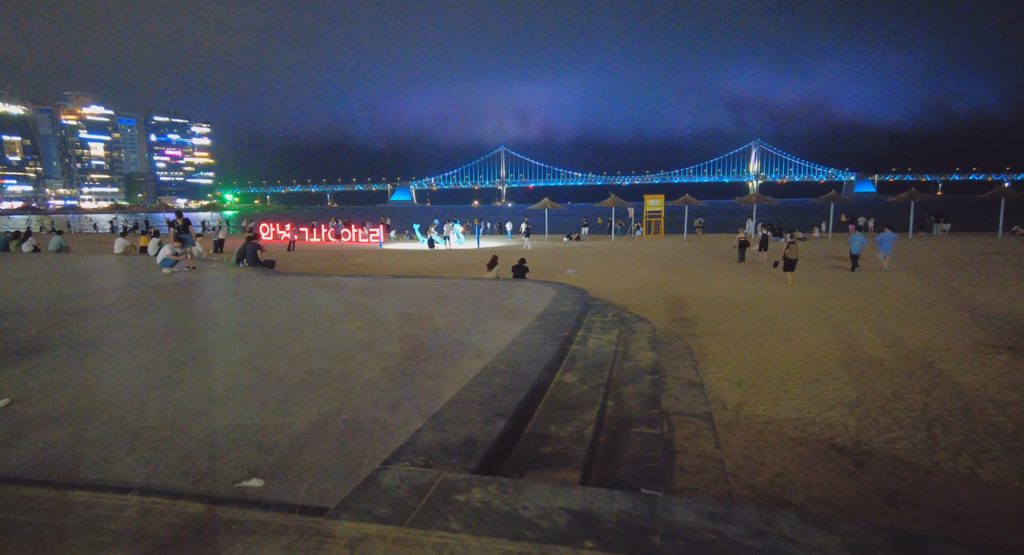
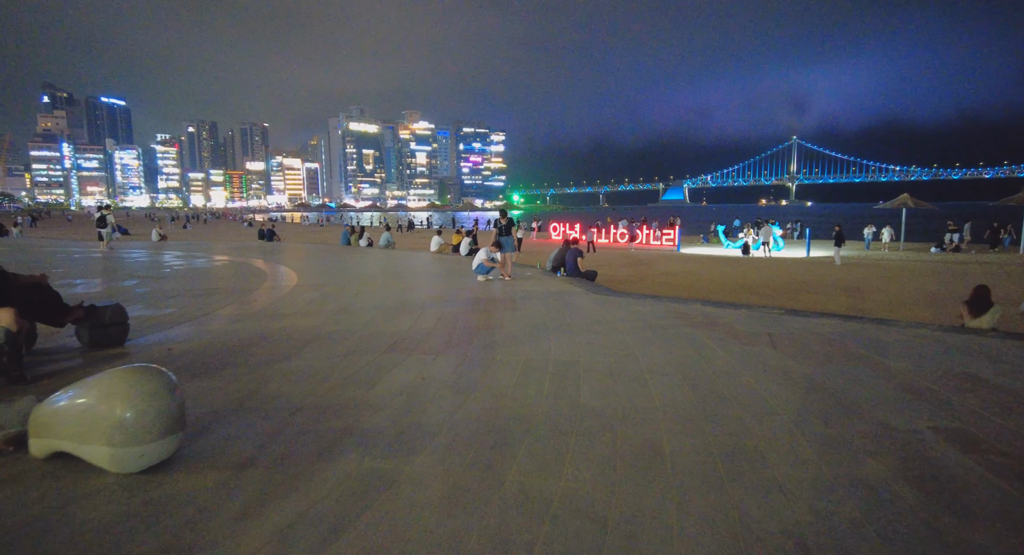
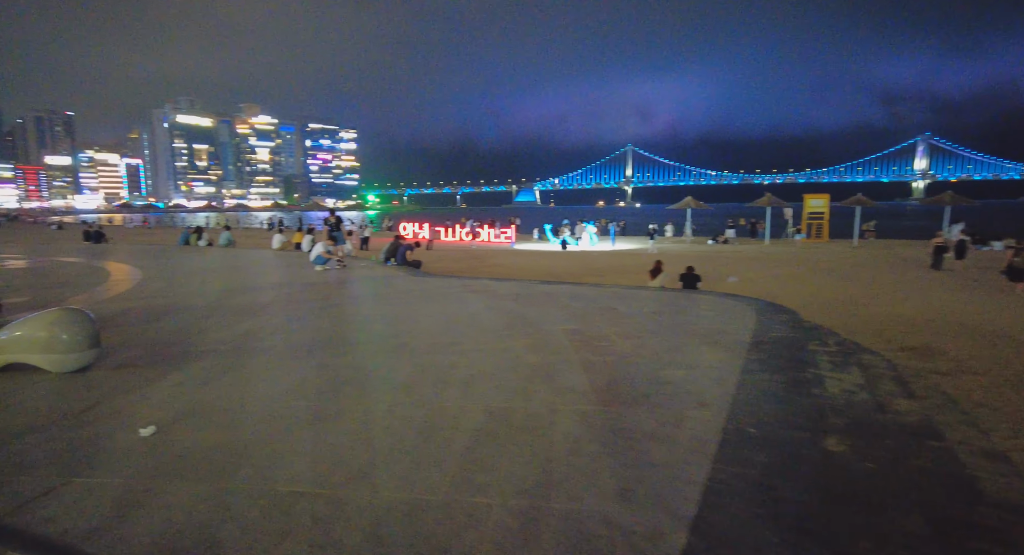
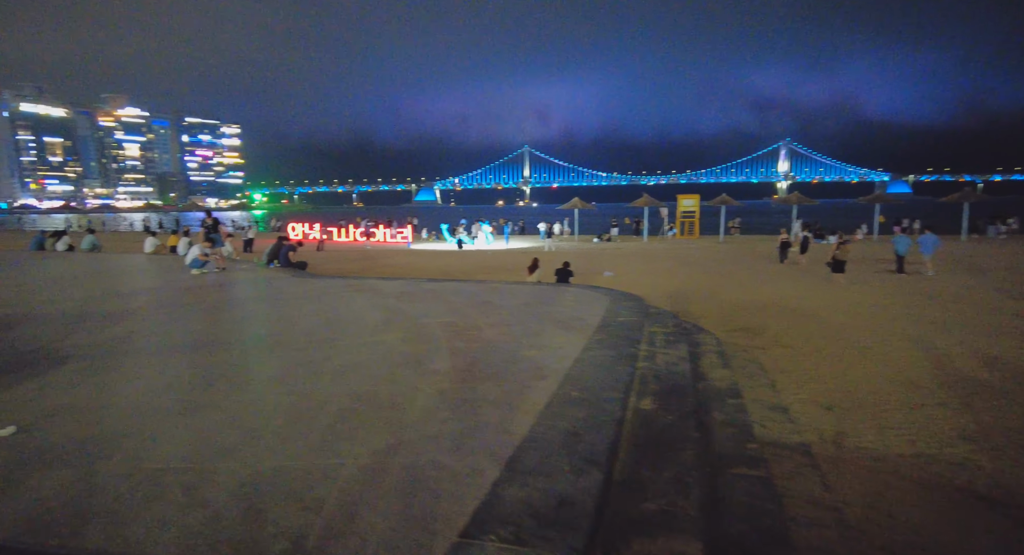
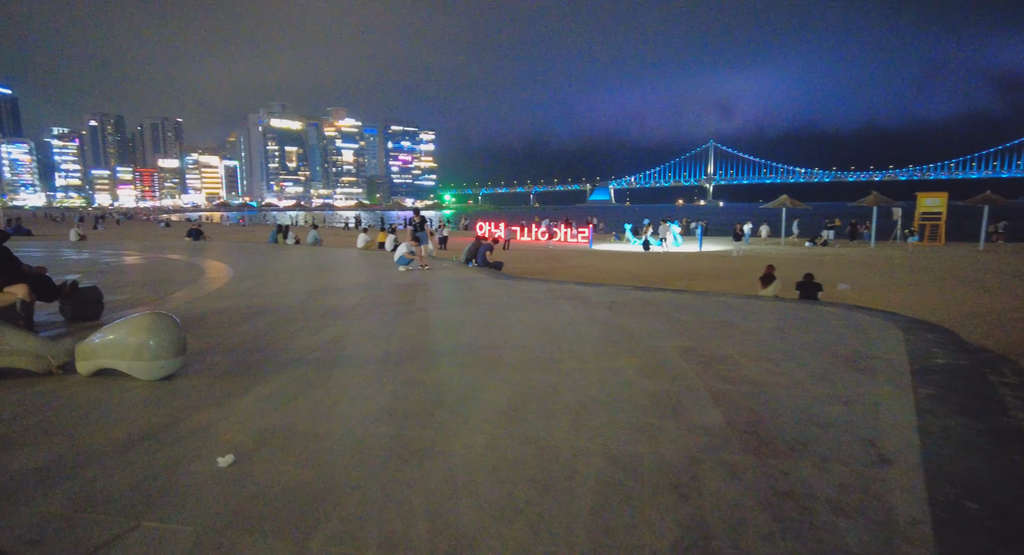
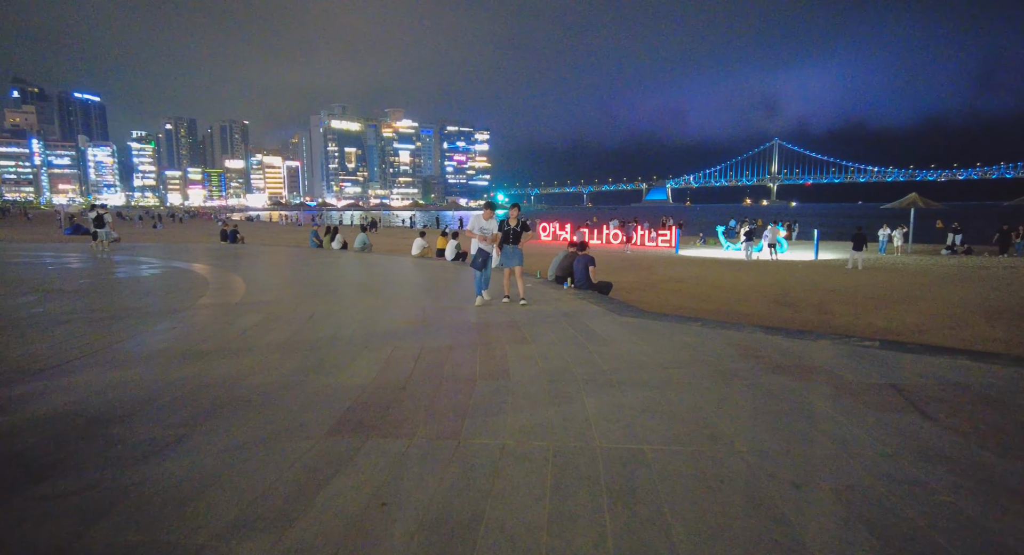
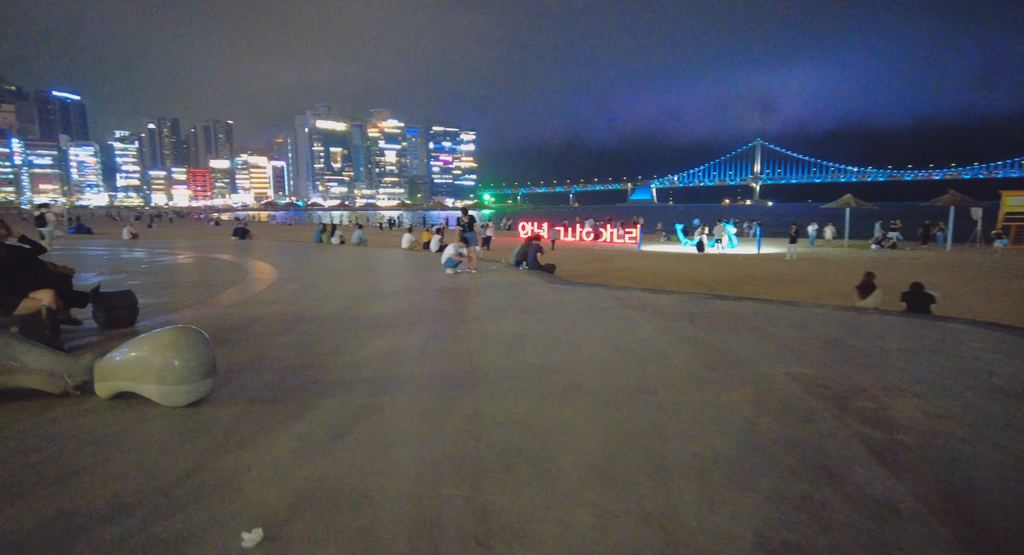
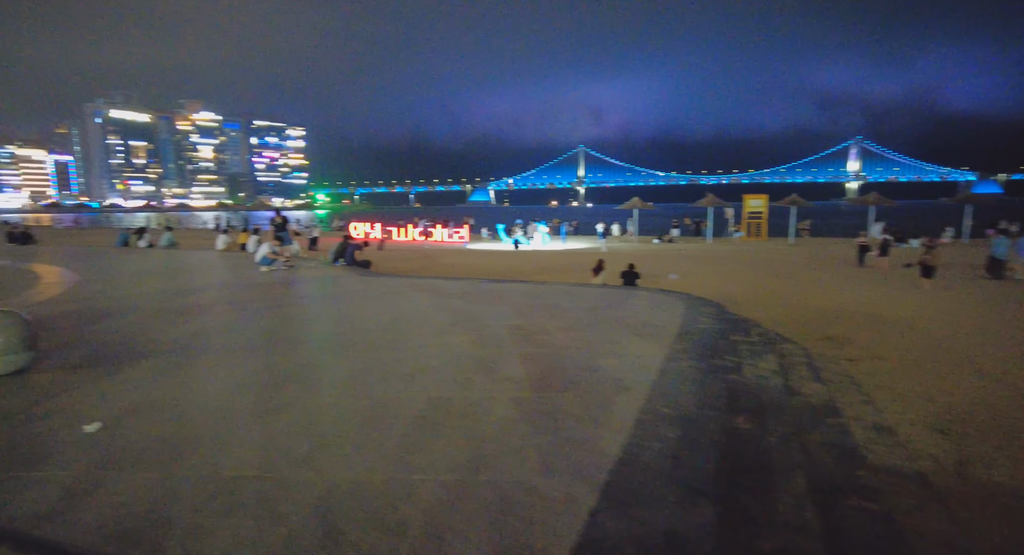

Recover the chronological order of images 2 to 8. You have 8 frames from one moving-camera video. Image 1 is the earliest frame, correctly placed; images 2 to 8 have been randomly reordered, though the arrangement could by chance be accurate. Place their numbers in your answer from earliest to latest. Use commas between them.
4, 8, 3, 5, 7, 2, 6
